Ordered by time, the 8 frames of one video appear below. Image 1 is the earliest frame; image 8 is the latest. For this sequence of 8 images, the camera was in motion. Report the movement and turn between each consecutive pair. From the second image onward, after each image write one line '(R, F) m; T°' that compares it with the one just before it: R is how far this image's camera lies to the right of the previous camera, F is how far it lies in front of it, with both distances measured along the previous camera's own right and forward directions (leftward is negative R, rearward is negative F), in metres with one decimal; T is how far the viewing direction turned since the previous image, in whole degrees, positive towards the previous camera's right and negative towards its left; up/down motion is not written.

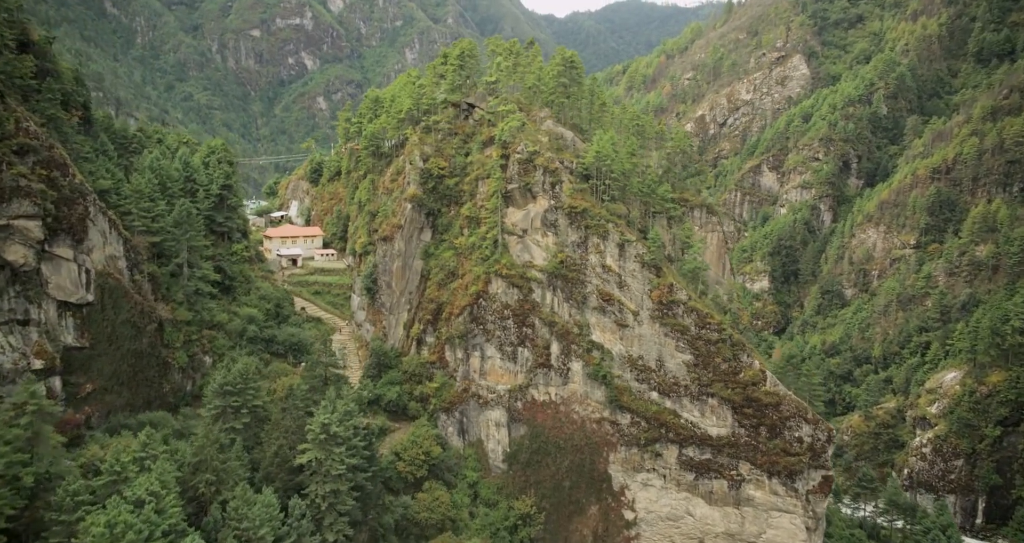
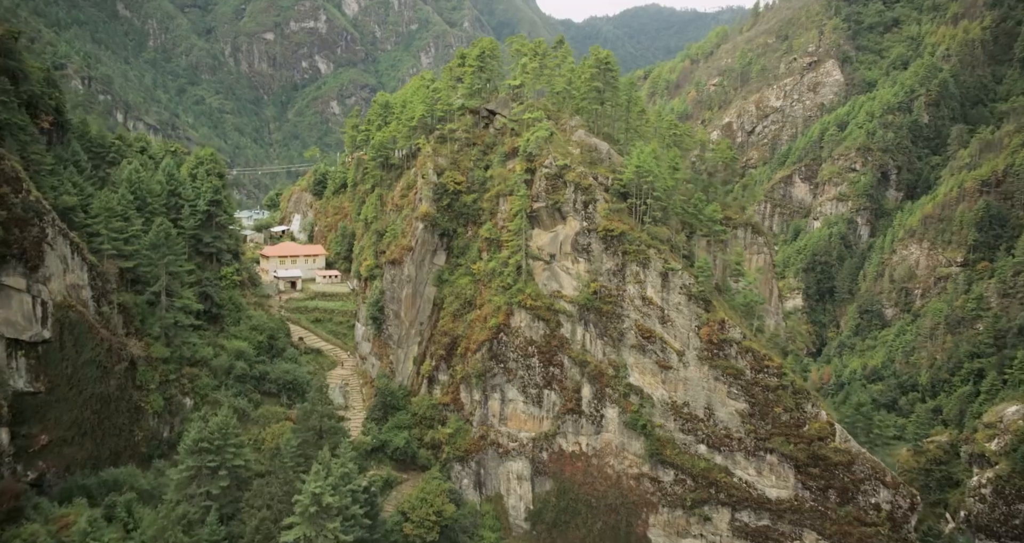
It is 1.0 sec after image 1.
(-0.8, +7.5) m; -1°
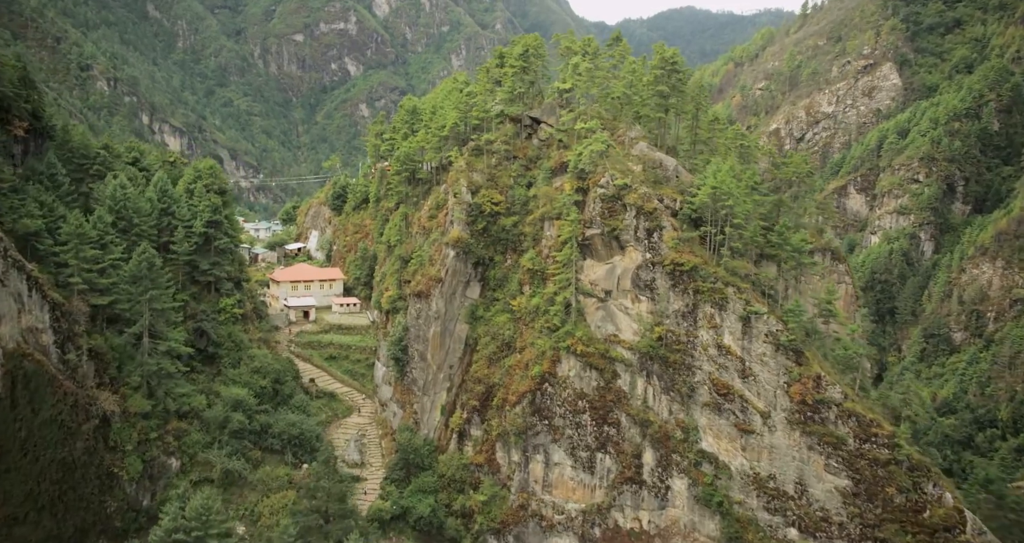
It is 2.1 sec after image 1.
(-1.1, +8.3) m; -2°
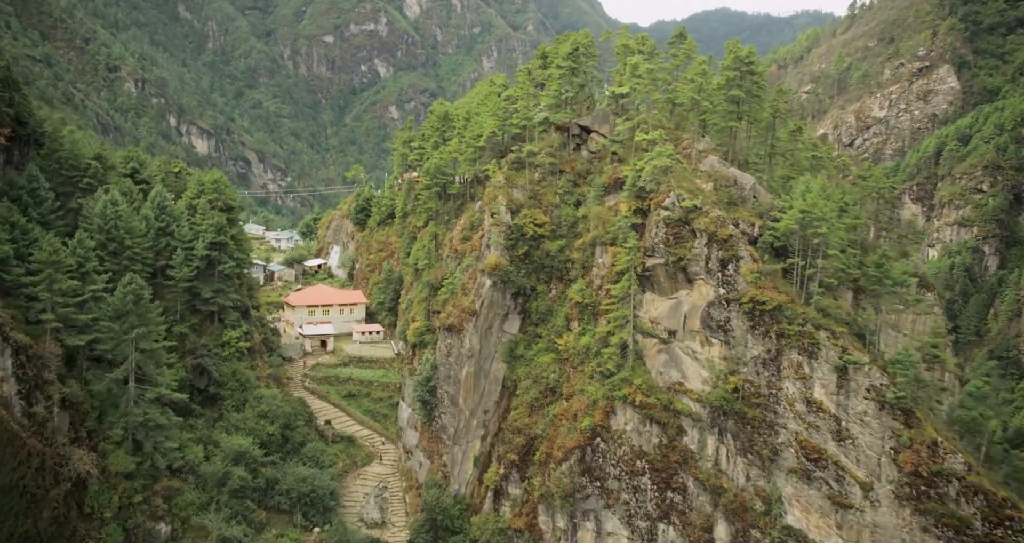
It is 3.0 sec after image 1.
(-1.0, +6.4) m; -2°
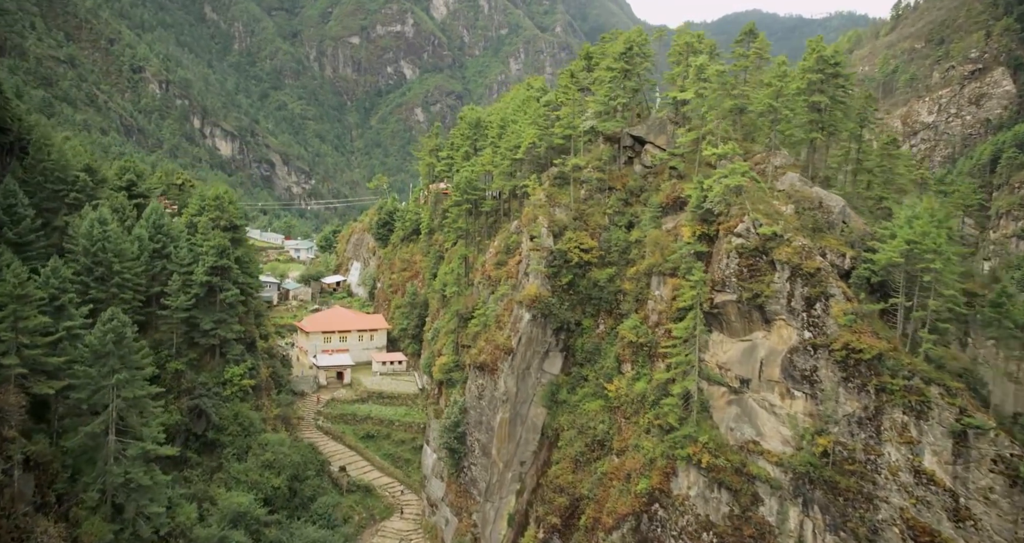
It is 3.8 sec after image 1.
(-0.9, +5.4) m; -2°
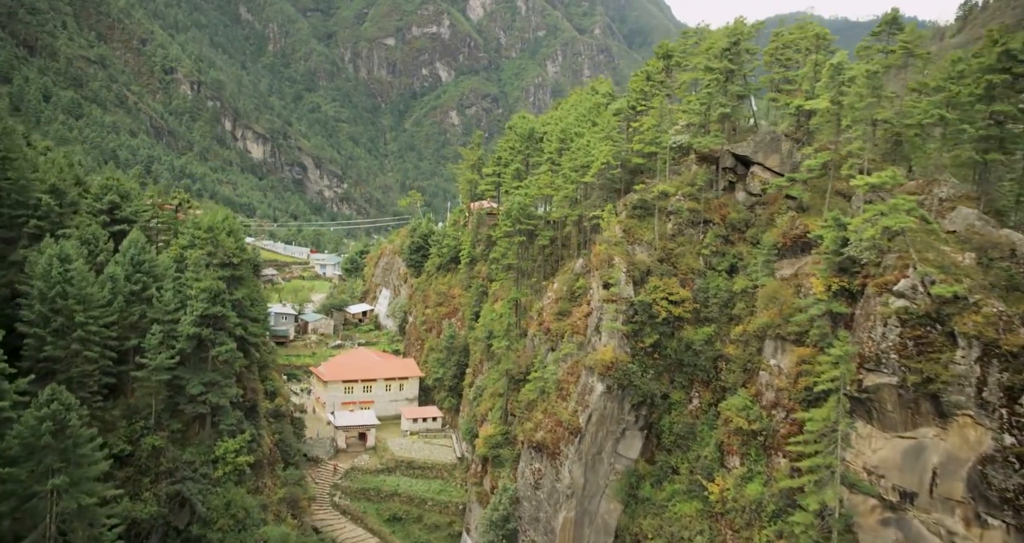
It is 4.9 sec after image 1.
(-1.4, +8.0) m; -2°
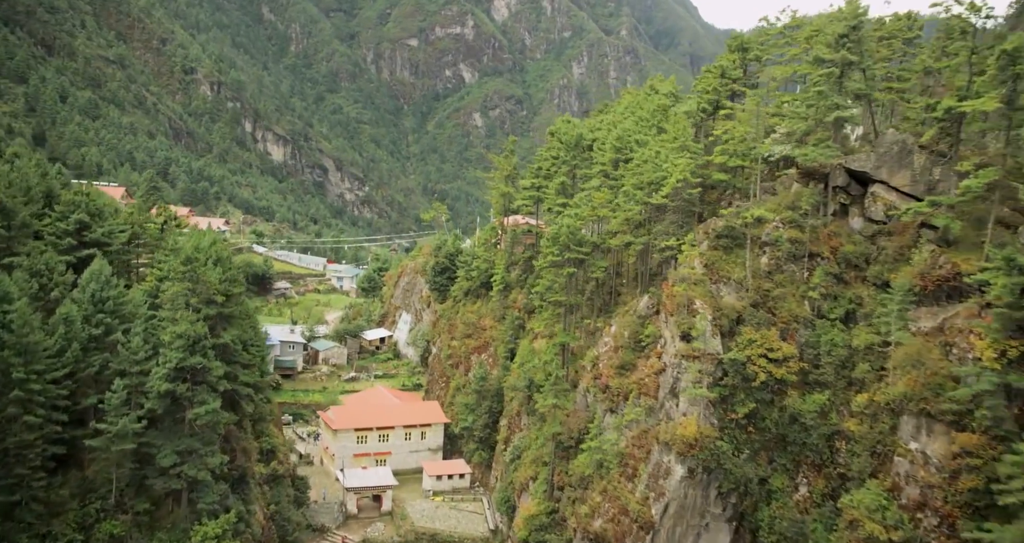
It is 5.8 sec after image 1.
(-1.0, +6.1) m; -2°
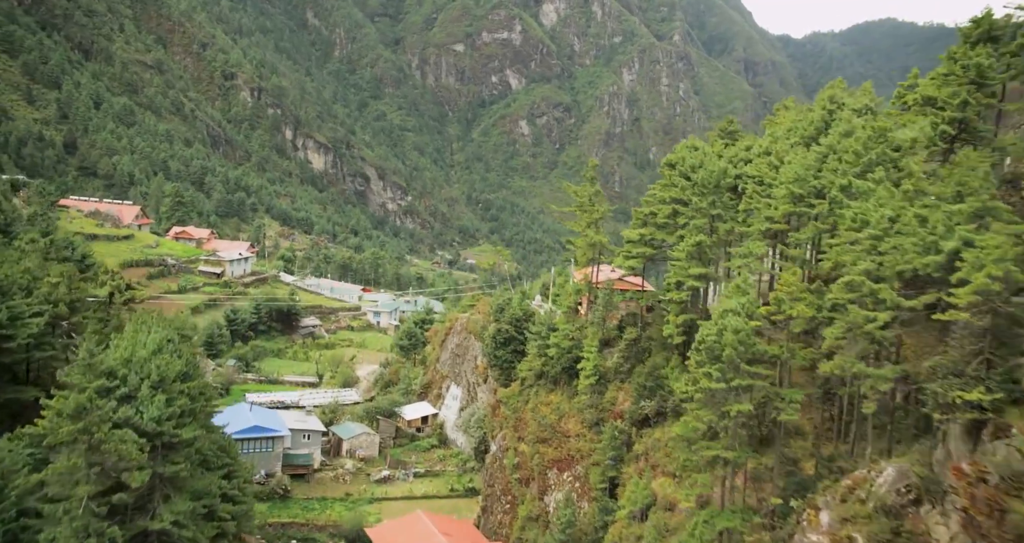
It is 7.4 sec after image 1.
(-2.0, +11.2) m; -3°
